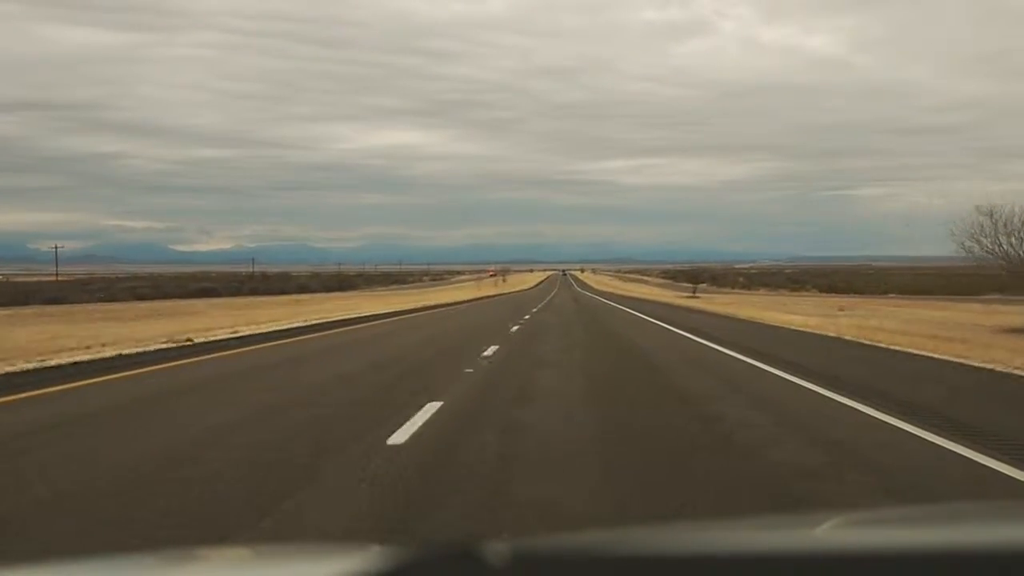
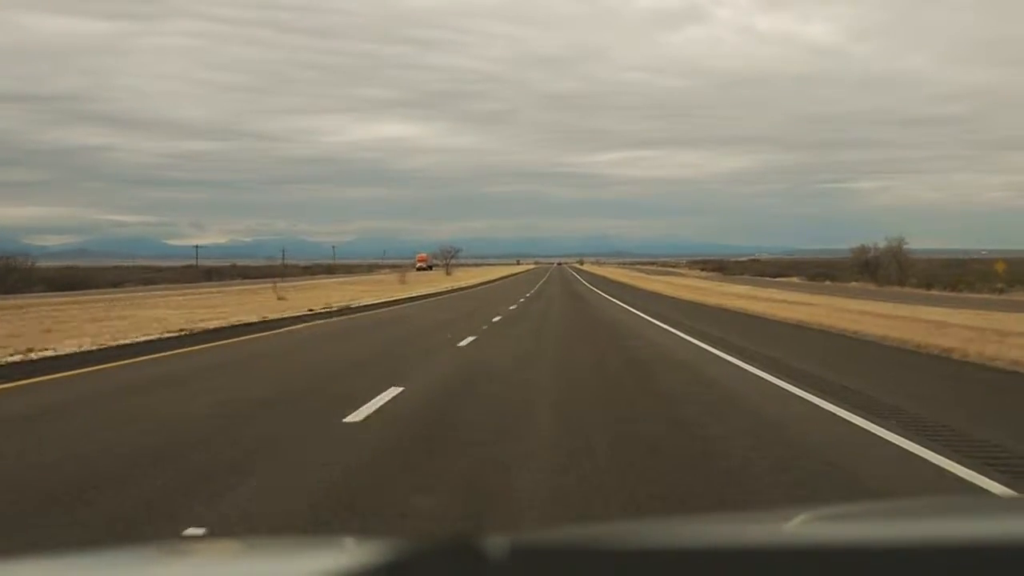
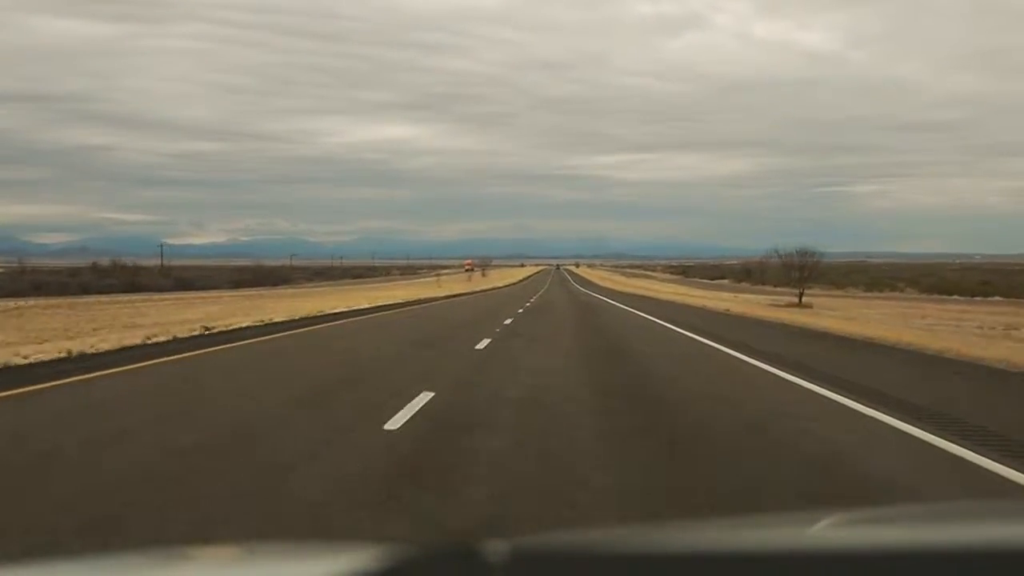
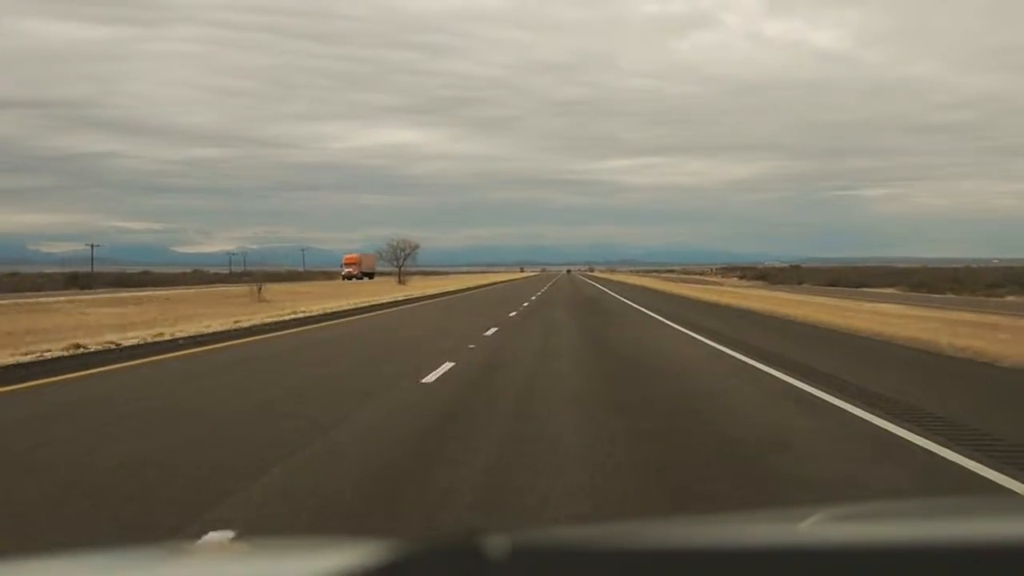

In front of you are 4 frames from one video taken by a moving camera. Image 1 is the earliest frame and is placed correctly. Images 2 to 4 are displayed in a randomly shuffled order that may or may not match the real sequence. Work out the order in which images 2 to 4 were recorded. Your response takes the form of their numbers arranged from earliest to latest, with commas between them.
3, 2, 4
